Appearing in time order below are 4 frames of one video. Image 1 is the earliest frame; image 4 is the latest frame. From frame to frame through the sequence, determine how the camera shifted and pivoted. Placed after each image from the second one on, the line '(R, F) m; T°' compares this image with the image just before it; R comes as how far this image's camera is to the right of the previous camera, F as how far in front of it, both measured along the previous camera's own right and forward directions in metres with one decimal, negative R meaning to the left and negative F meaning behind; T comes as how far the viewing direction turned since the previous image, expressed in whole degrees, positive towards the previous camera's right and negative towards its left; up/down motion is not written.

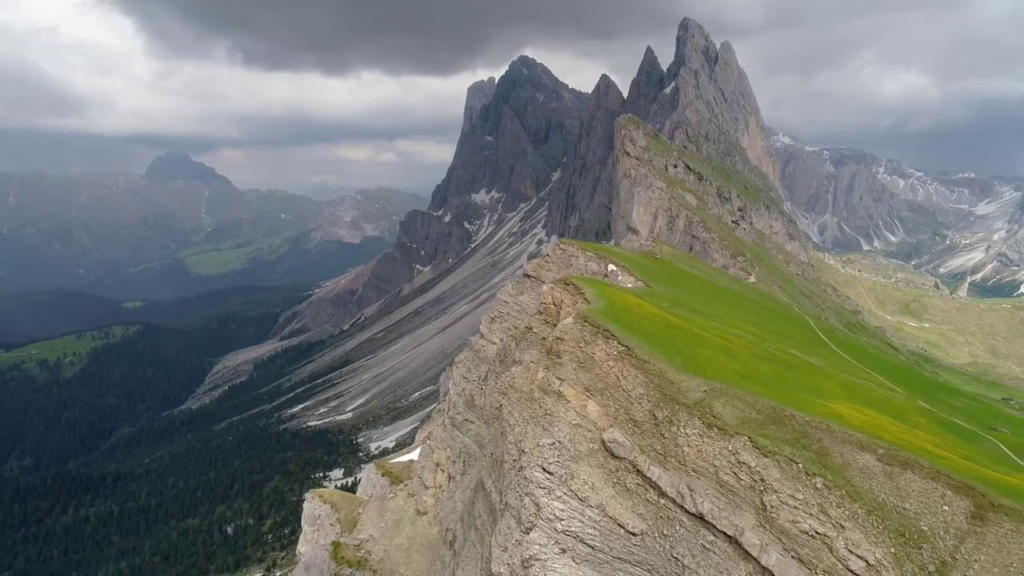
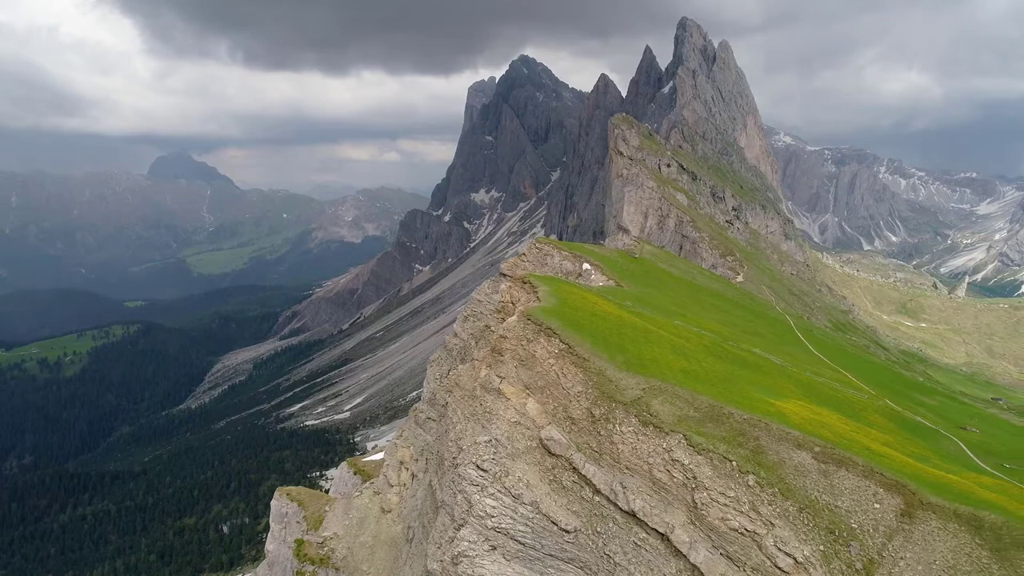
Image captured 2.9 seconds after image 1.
(+6.5, -0.2) m; 0°
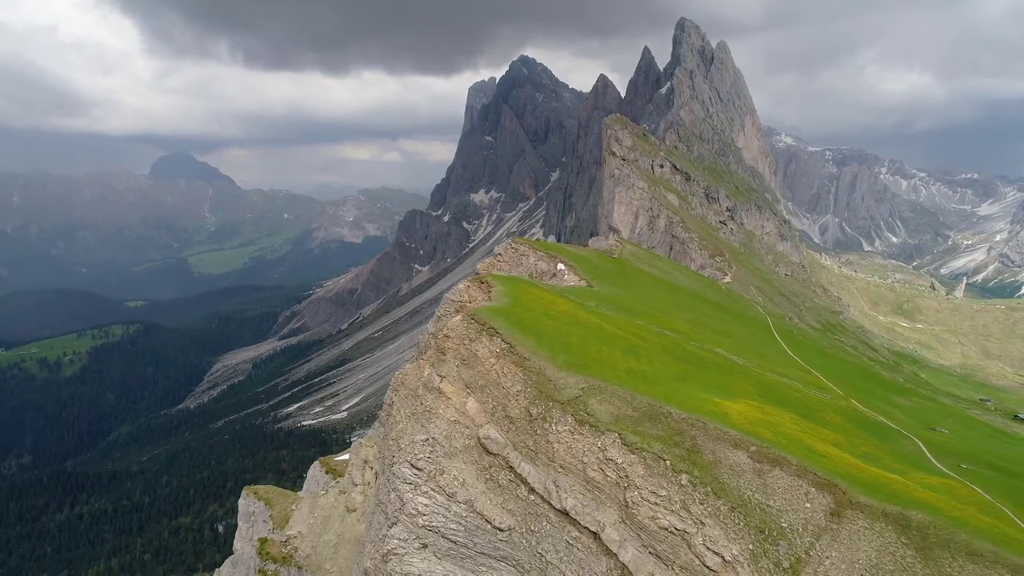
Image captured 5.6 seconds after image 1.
(+6.5, -0.2) m; 0°
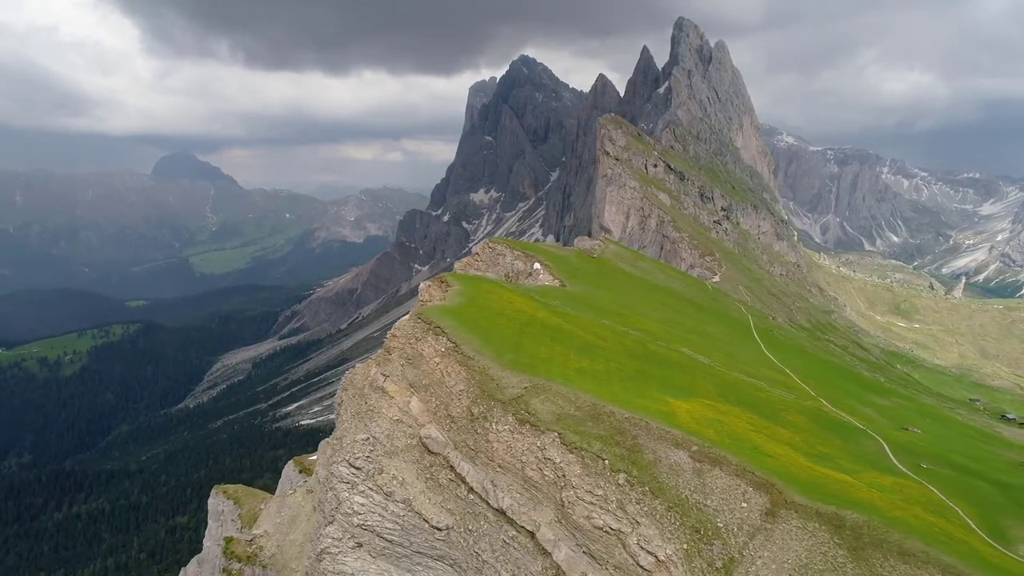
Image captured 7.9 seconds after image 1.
(+6.2, +0.1) m; 0°
